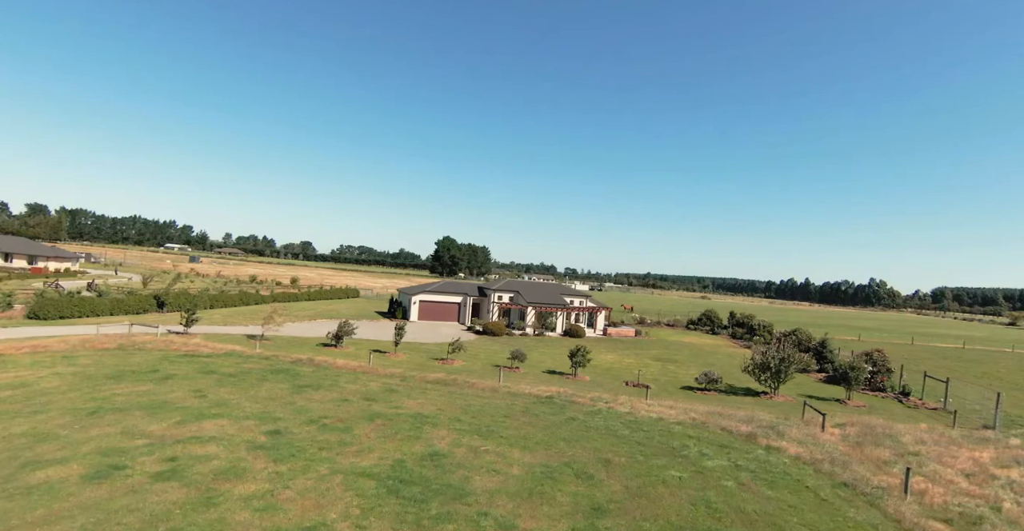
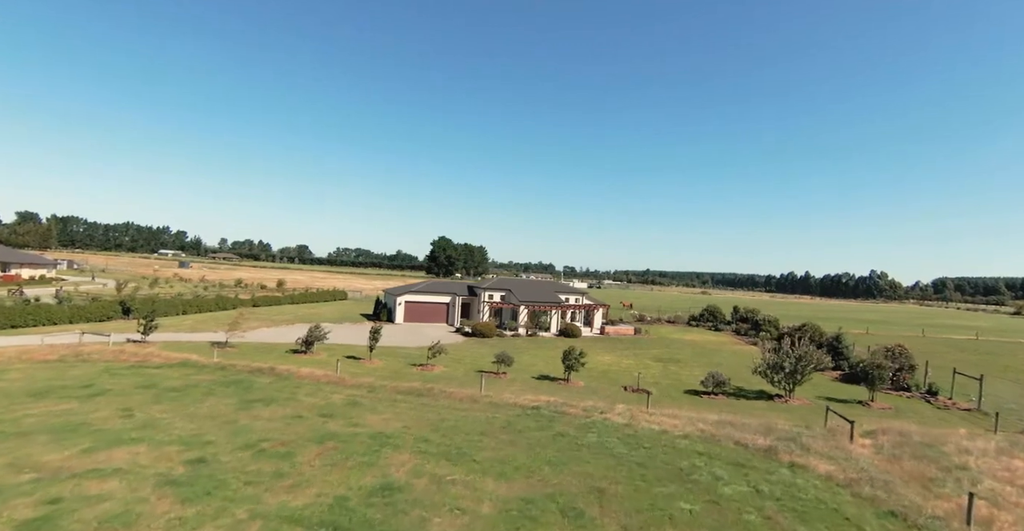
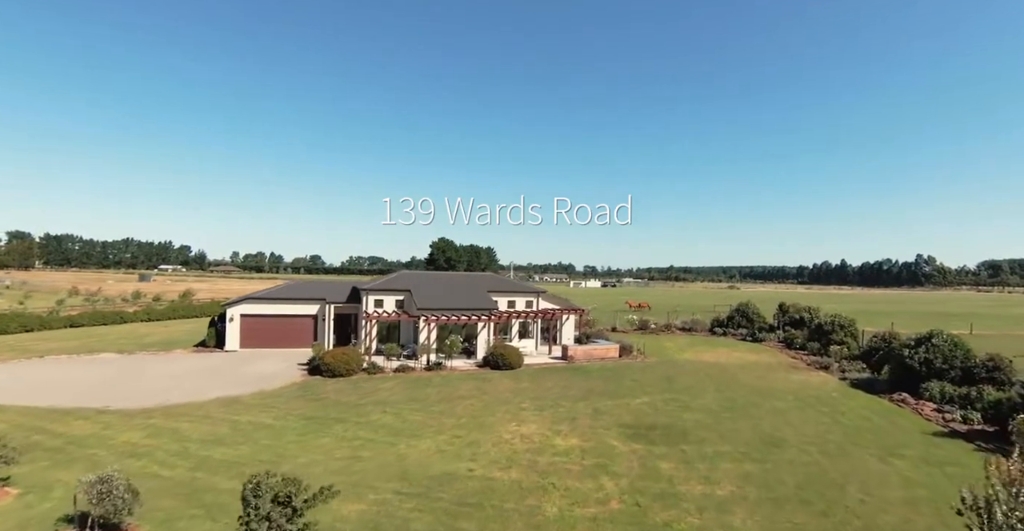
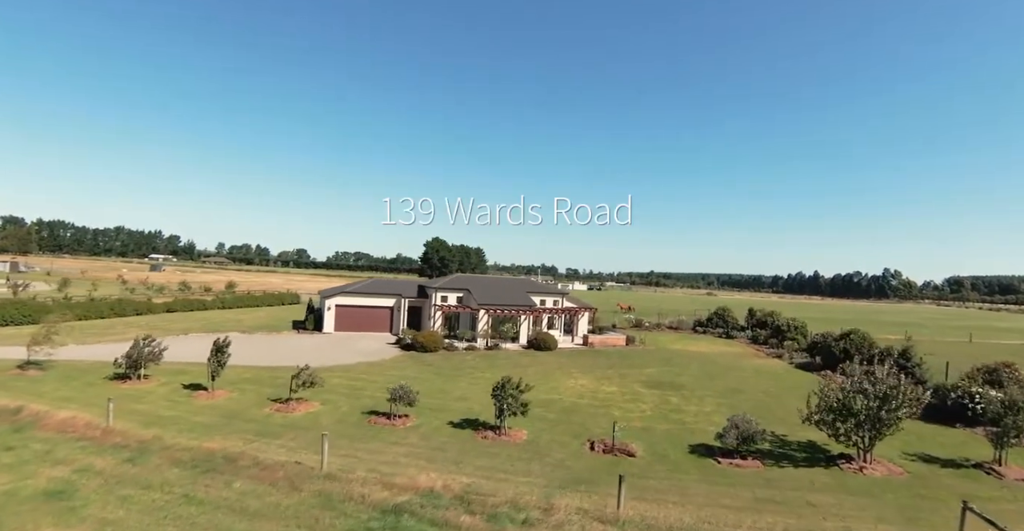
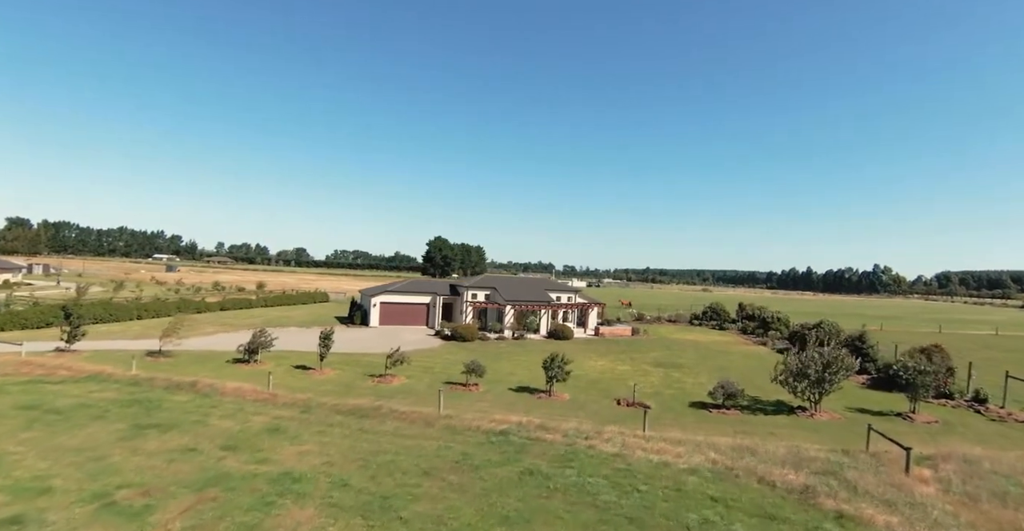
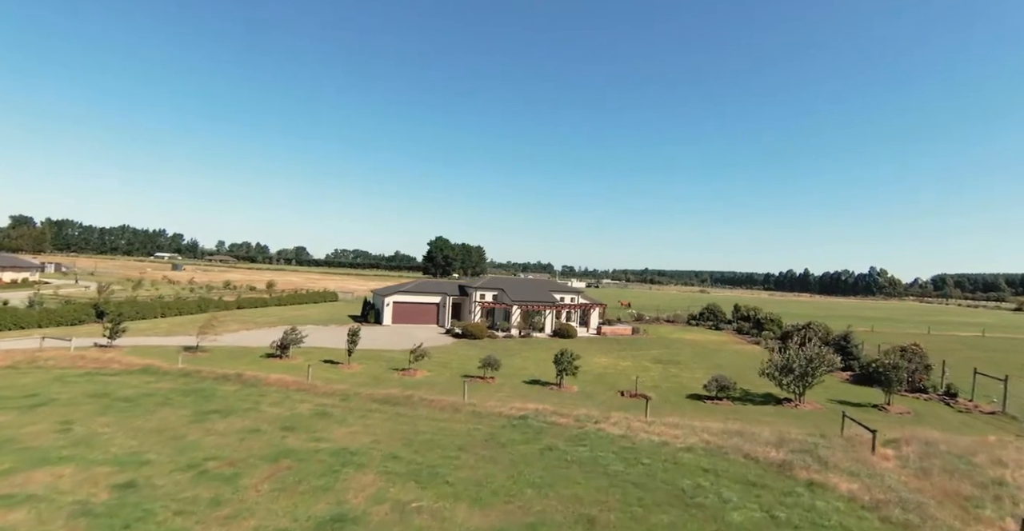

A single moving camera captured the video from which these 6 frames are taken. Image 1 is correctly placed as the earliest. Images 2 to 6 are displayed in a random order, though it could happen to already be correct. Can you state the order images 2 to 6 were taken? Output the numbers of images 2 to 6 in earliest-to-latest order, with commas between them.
2, 6, 5, 4, 3
